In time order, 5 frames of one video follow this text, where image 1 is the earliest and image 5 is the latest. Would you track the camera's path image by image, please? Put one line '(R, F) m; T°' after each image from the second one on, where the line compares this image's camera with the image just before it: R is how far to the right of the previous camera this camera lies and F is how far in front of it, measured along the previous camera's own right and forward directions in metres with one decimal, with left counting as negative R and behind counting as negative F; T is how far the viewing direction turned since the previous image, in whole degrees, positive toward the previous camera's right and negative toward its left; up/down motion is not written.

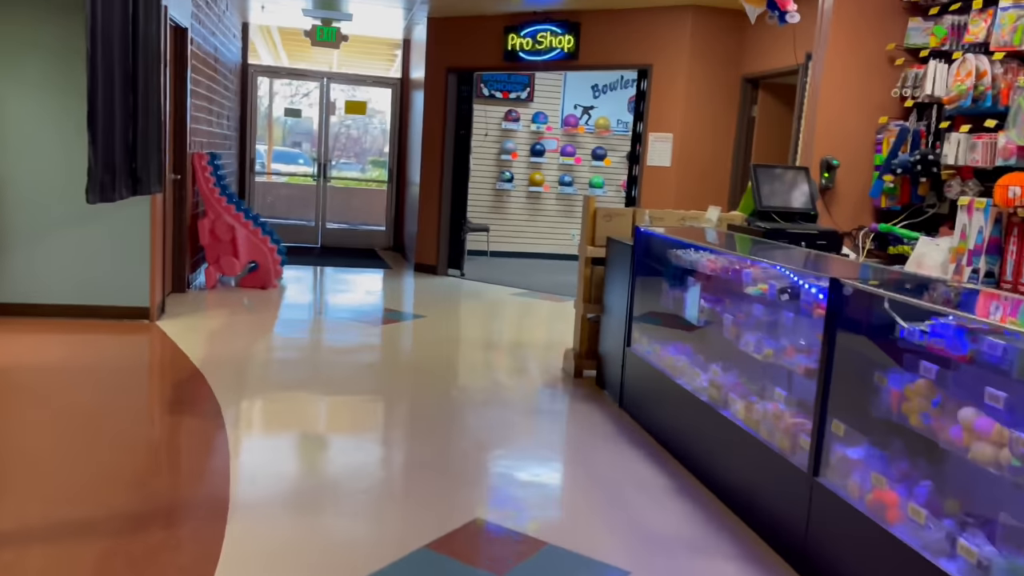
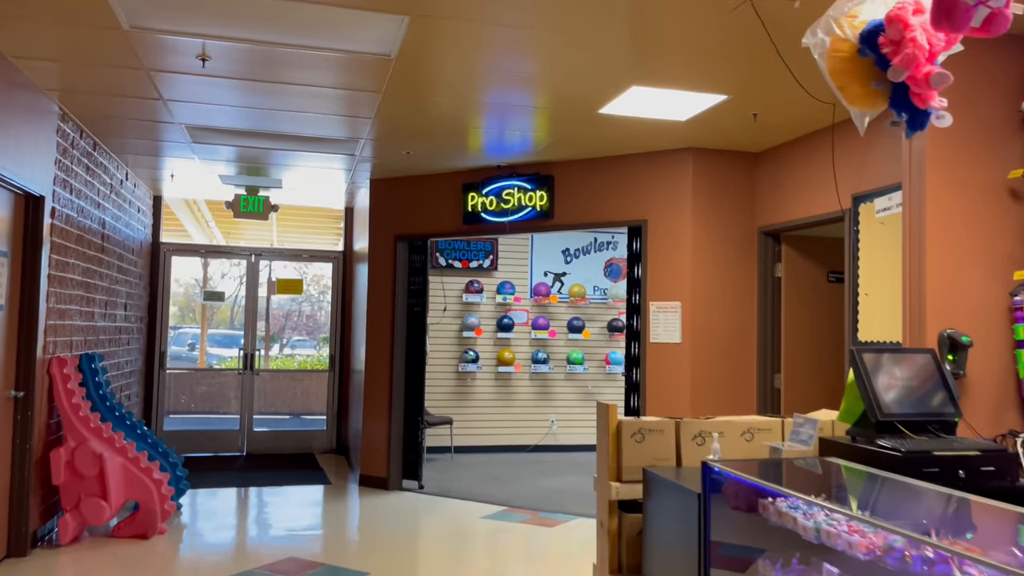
(-0.1, +1.5) m; +3°
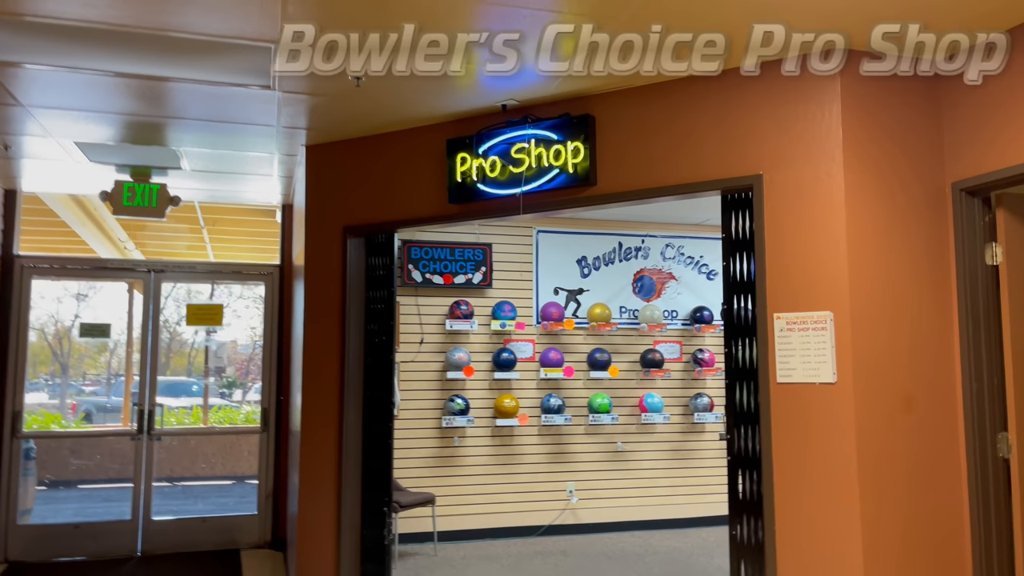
(-0.2, +2.1) m; +2°
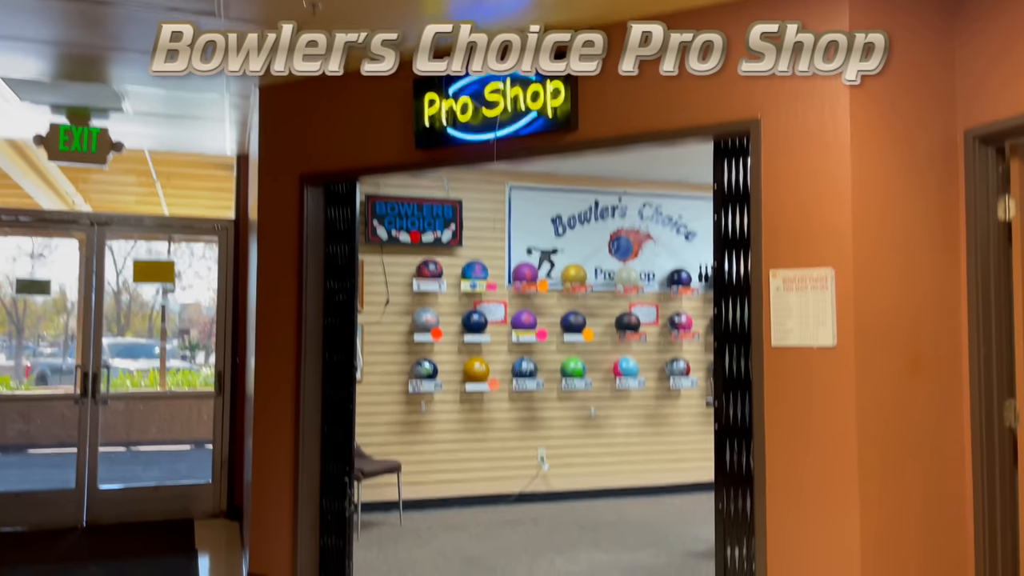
(0.0, +0.3) m; +2°
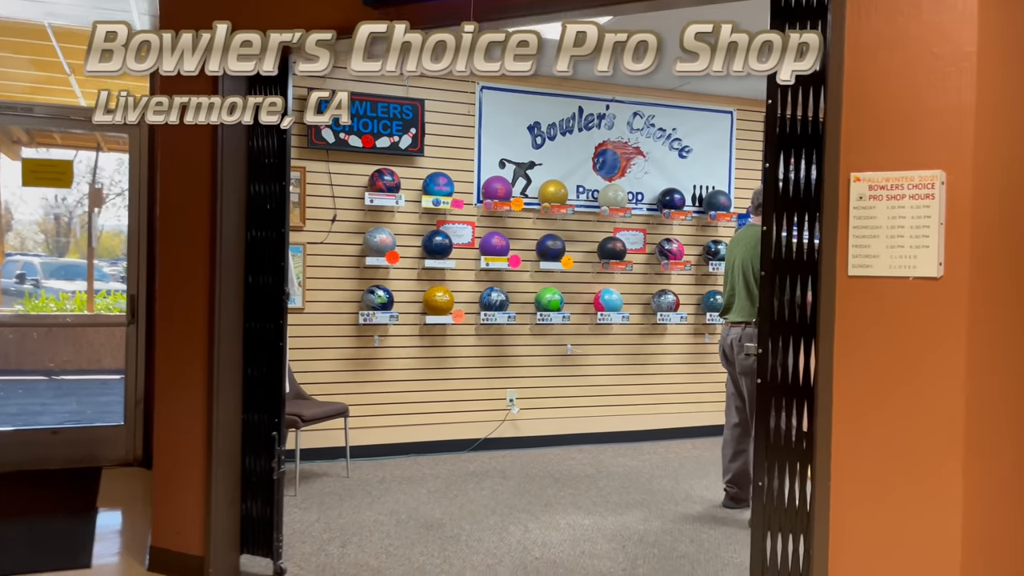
(-0.1, +0.8) m; +3°
